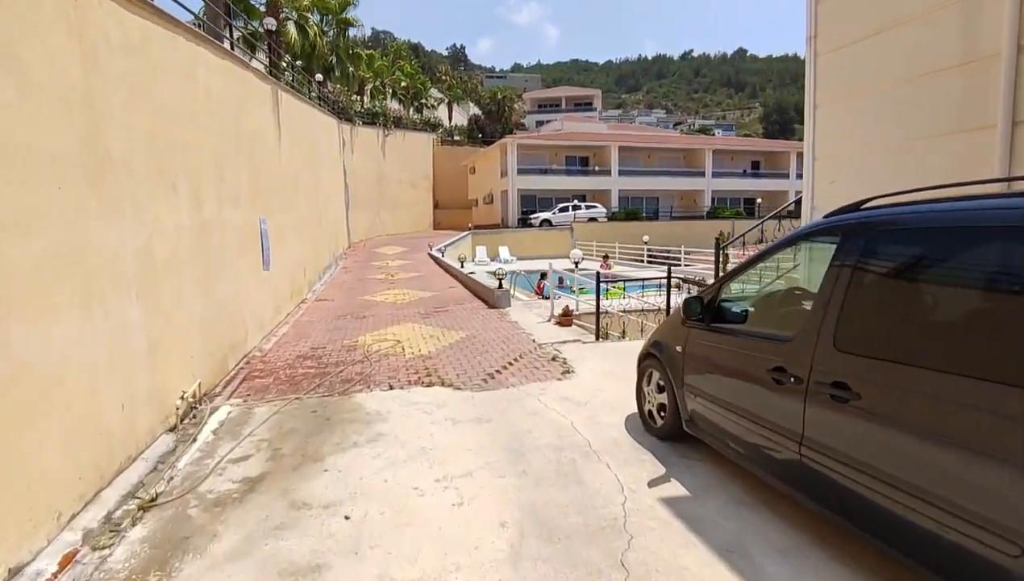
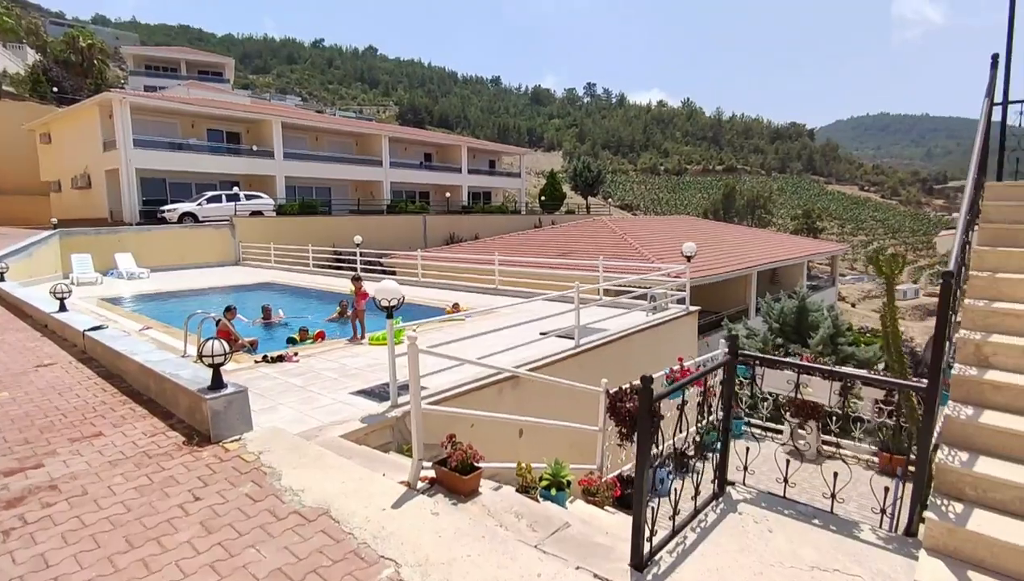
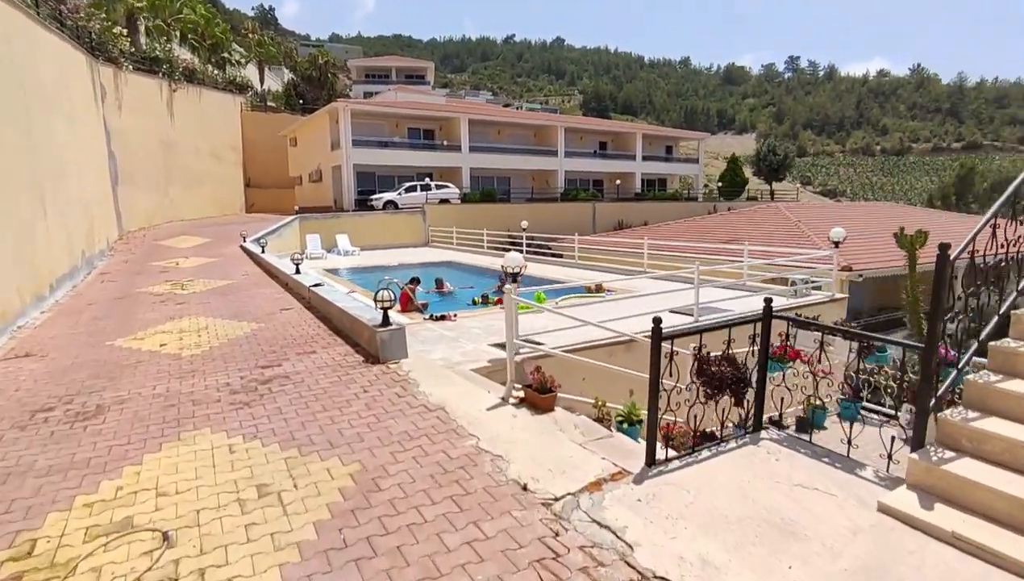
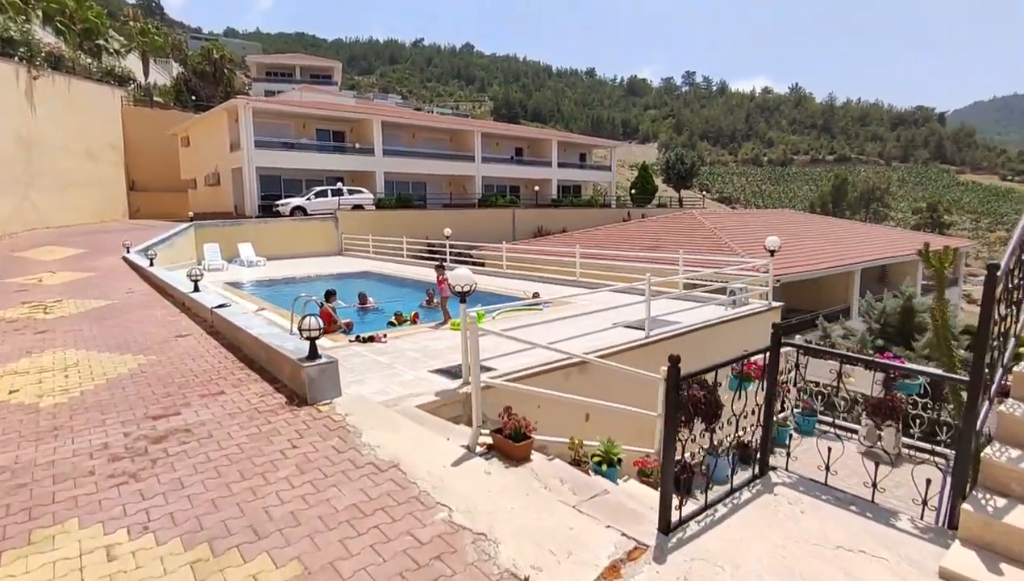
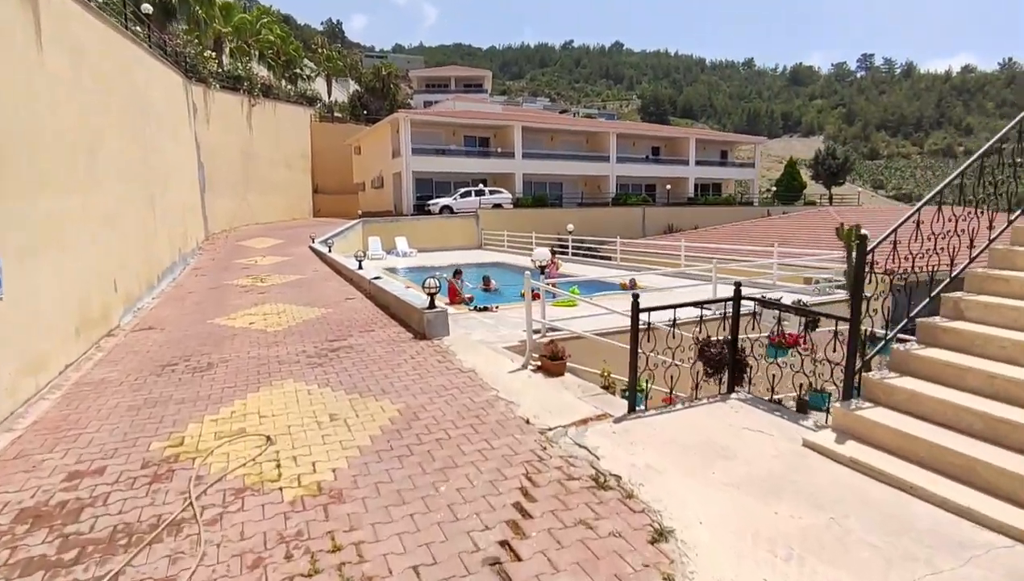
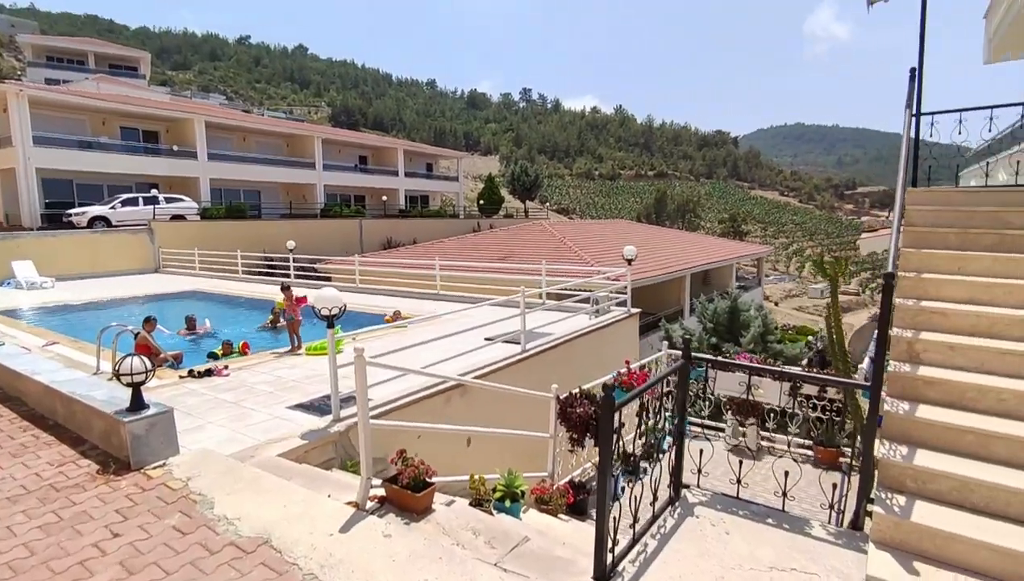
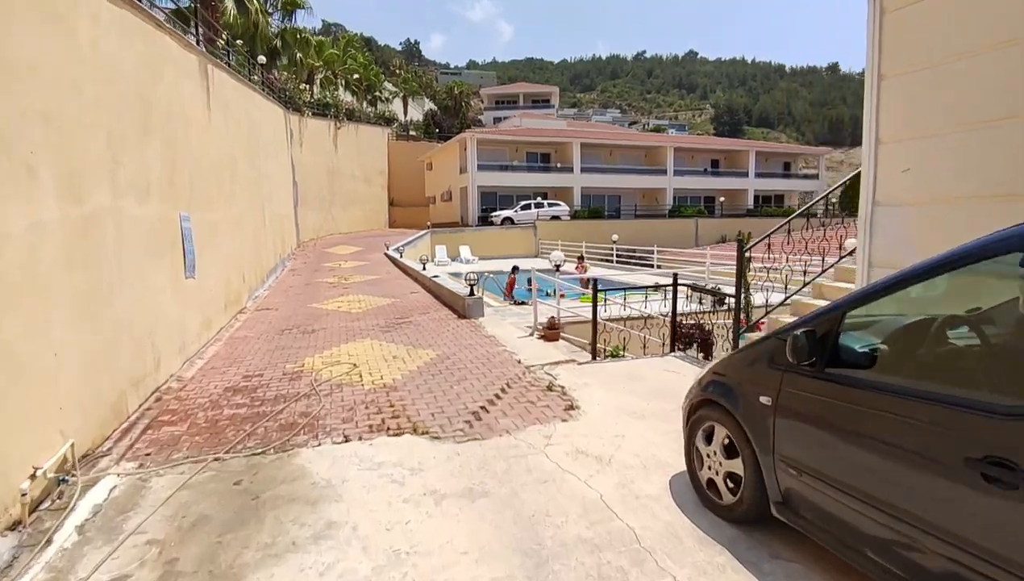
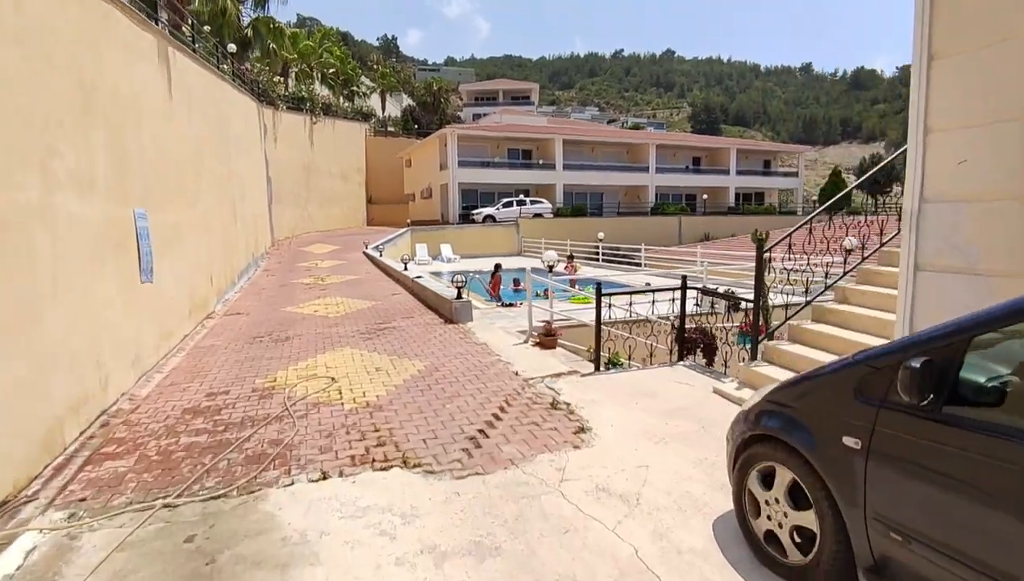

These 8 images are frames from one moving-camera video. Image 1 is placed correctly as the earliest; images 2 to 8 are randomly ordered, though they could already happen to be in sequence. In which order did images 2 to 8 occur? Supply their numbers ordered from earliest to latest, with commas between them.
7, 8, 5, 3, 4, 2, 6
